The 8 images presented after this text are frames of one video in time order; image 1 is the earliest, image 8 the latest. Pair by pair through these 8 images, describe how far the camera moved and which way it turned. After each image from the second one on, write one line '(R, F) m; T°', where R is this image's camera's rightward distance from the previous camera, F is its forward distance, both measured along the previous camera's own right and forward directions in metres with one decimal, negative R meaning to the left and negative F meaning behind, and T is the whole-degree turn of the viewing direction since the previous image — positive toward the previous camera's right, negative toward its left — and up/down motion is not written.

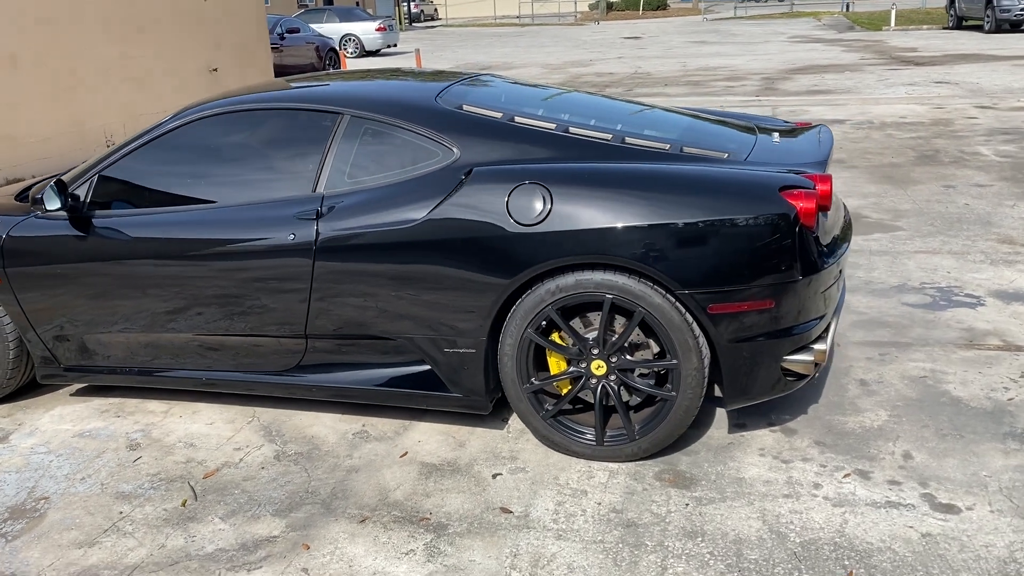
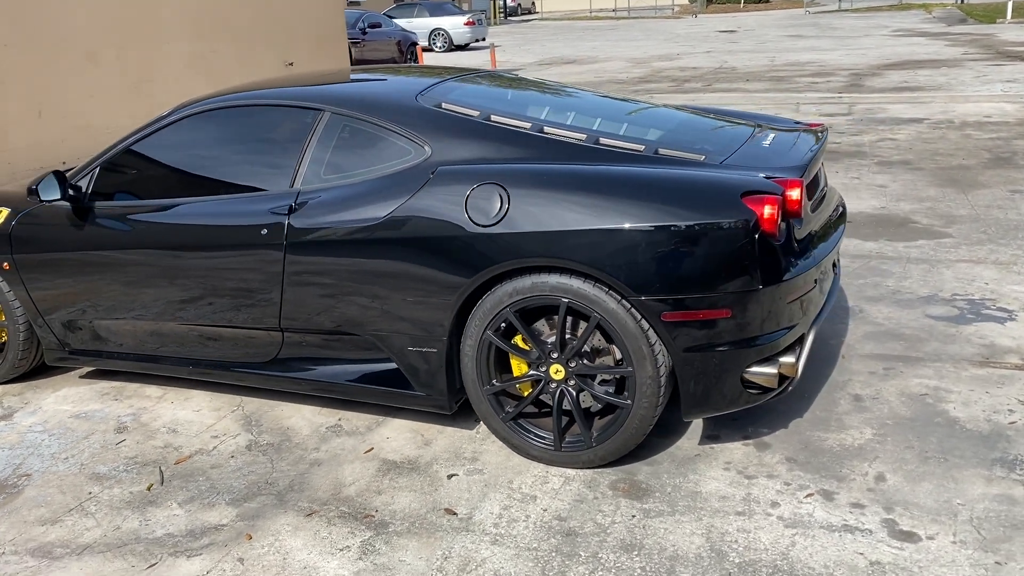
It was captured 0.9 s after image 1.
(+0.5, +0.1) m; -6°
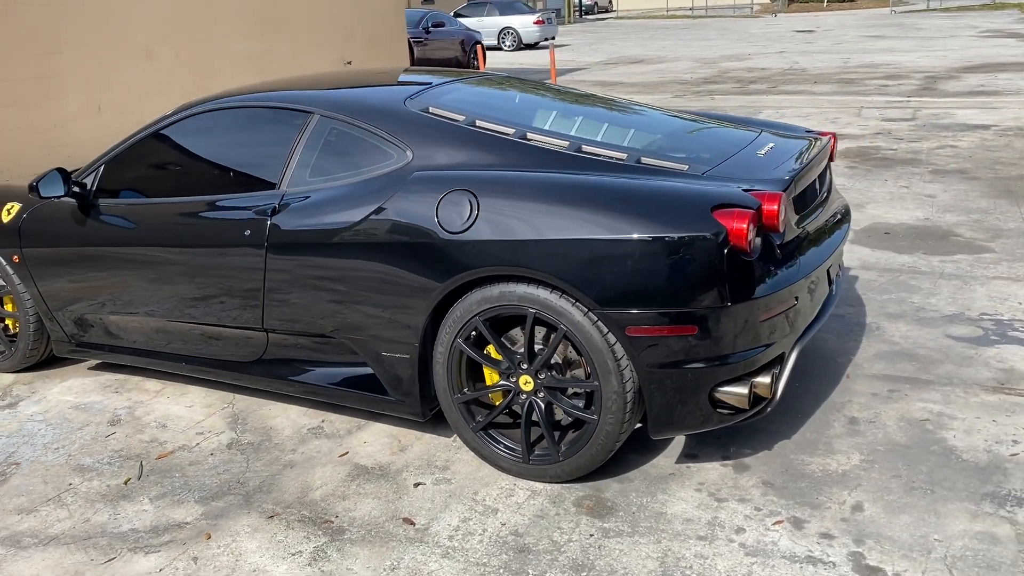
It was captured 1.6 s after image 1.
(+0.4, +0.1) m; -5°
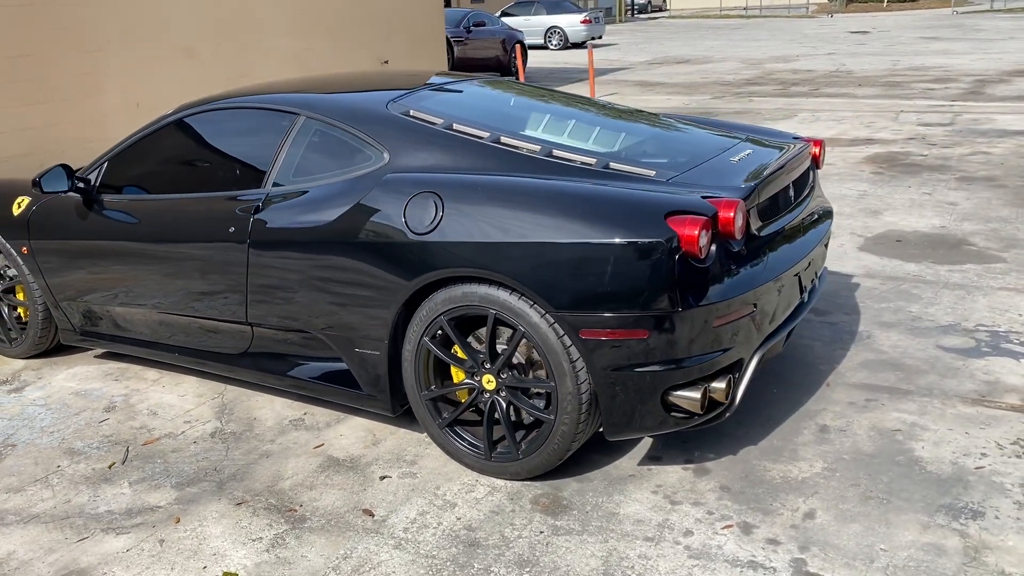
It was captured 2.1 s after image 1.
(+0.3, -0.1) m; -3°
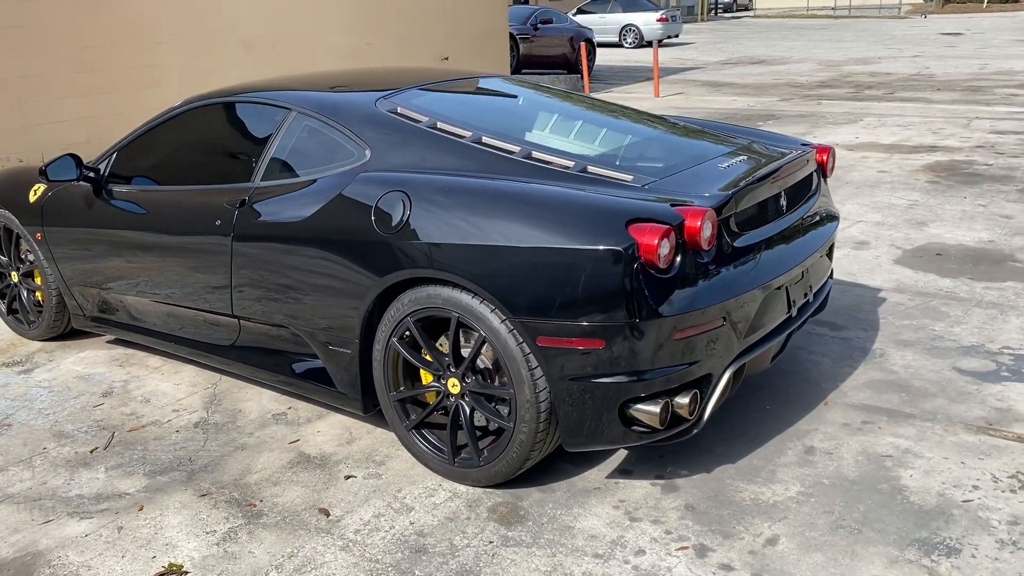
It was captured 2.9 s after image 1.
(+0.4, +0.1) m; -5°
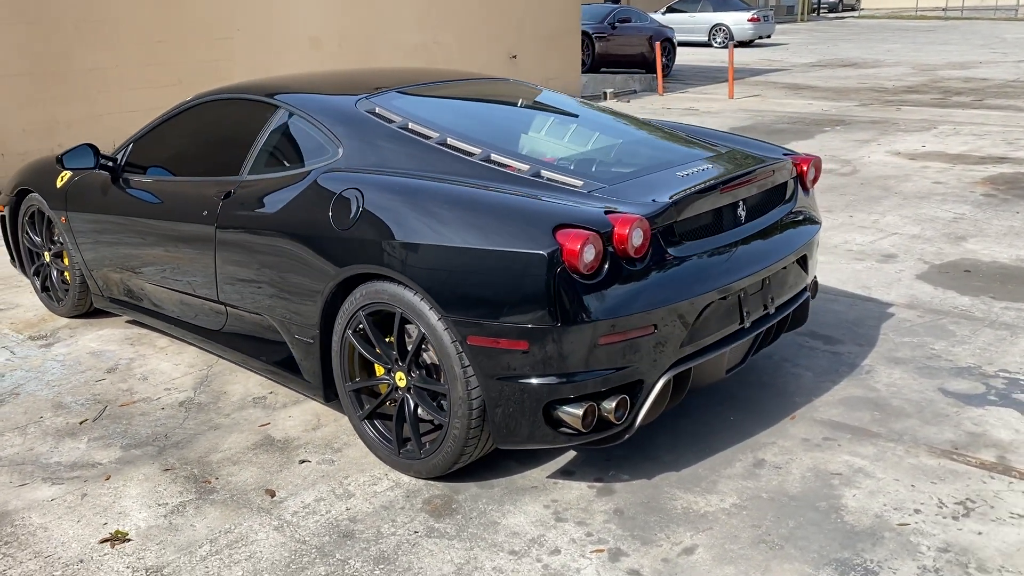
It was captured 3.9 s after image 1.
(+0.5, 0.0) m; -6°
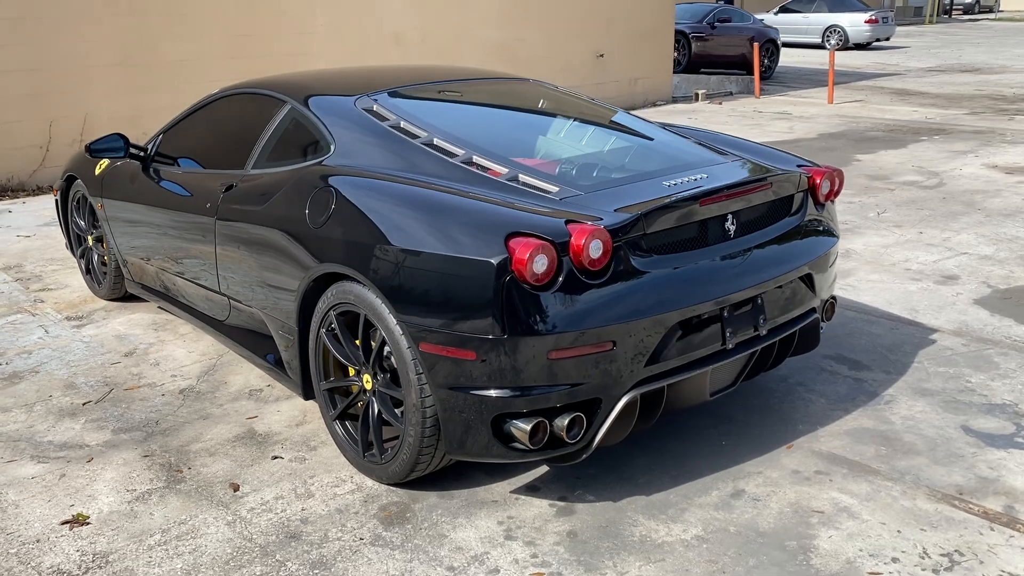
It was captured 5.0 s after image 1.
(+0.5, +0.1) m; -7°
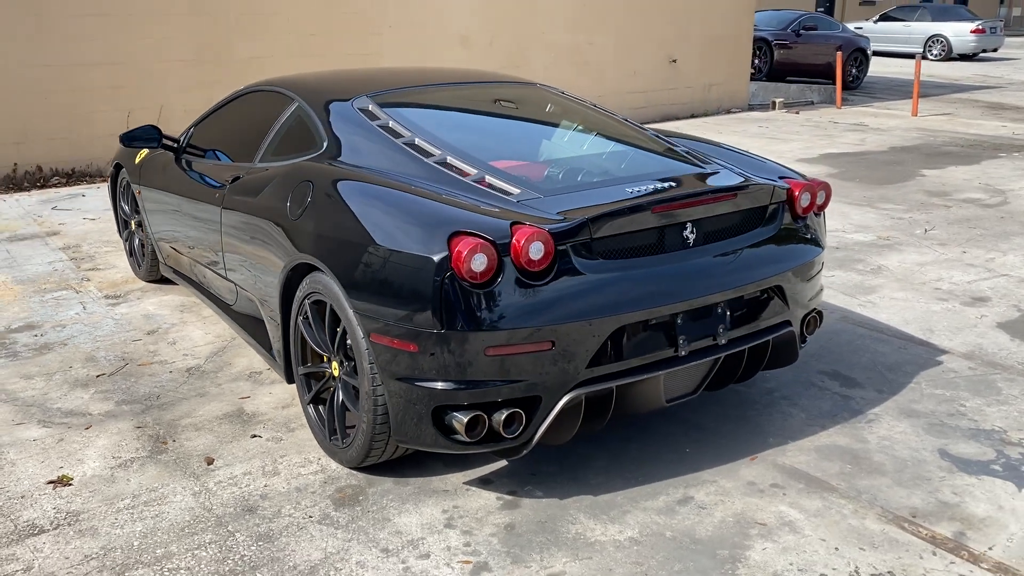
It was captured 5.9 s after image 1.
(+0.5, -0.1) m; -6°
